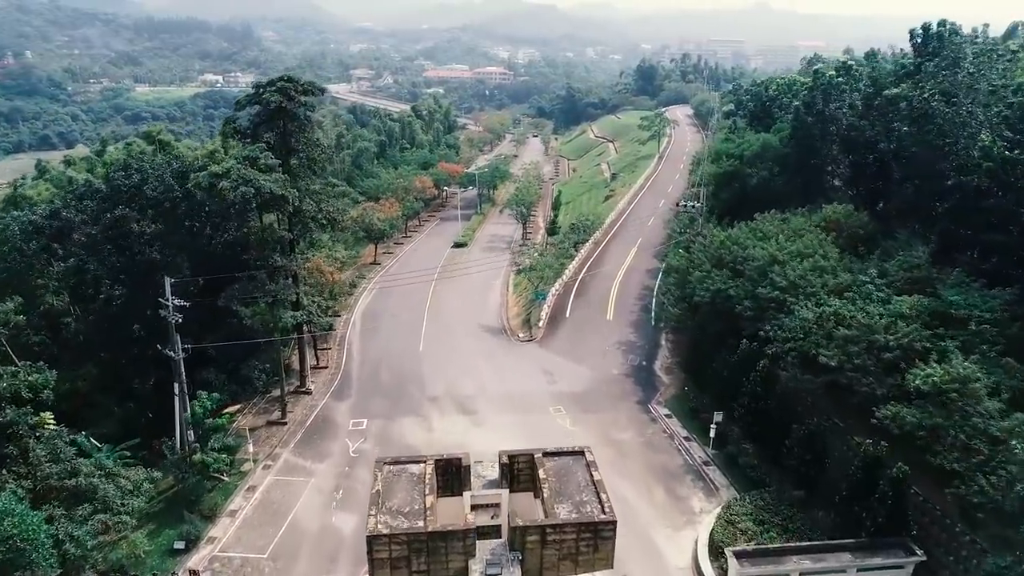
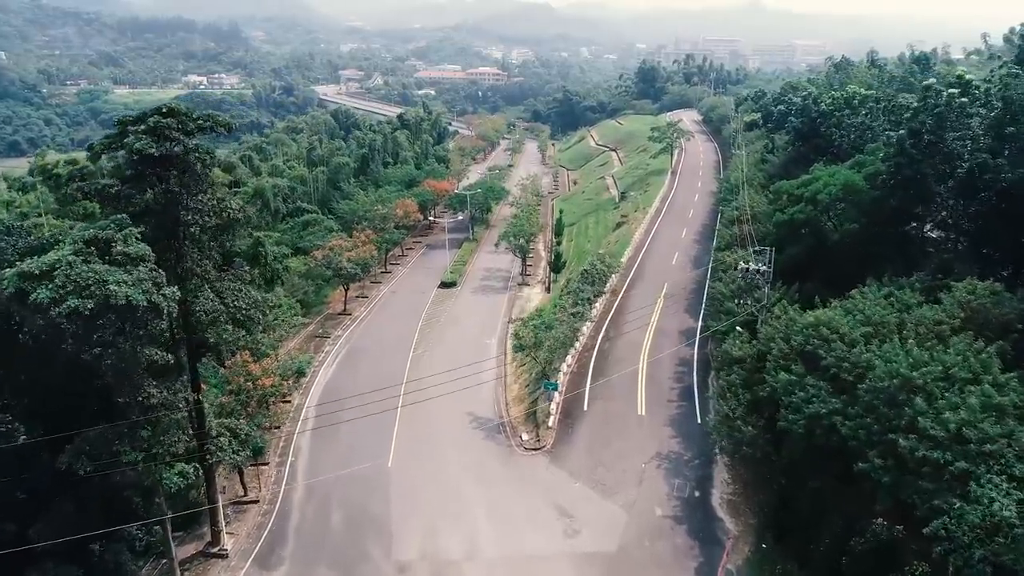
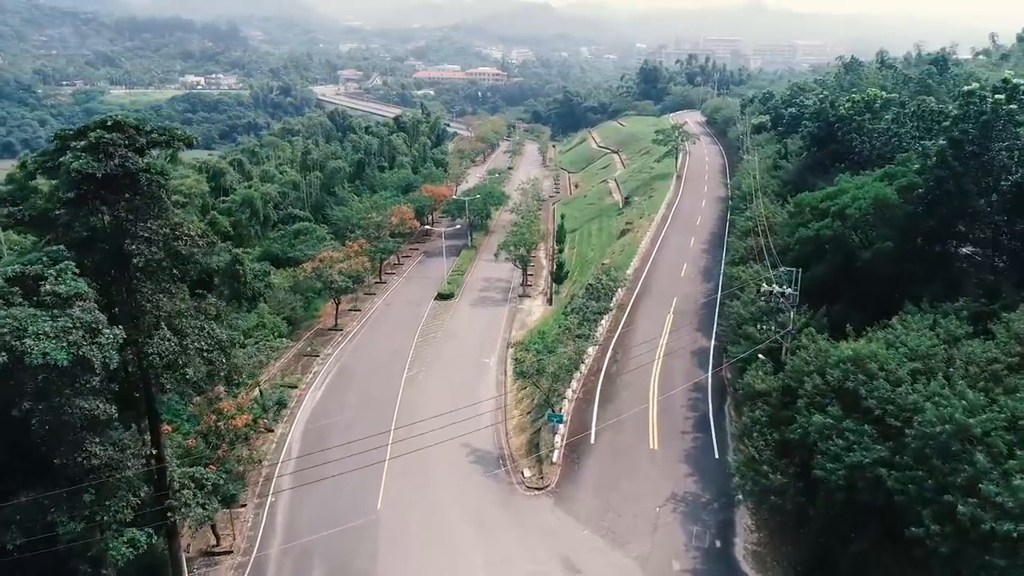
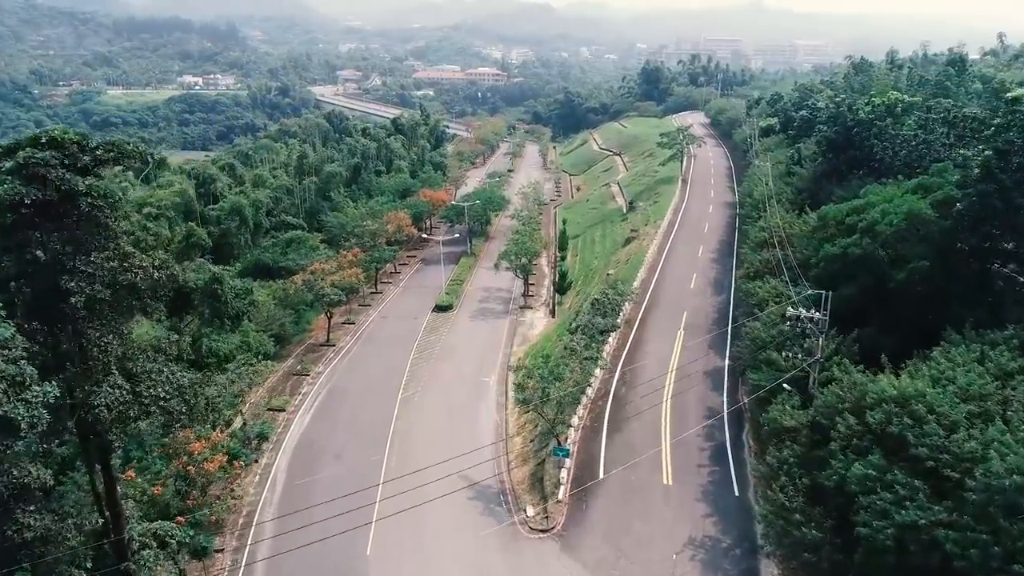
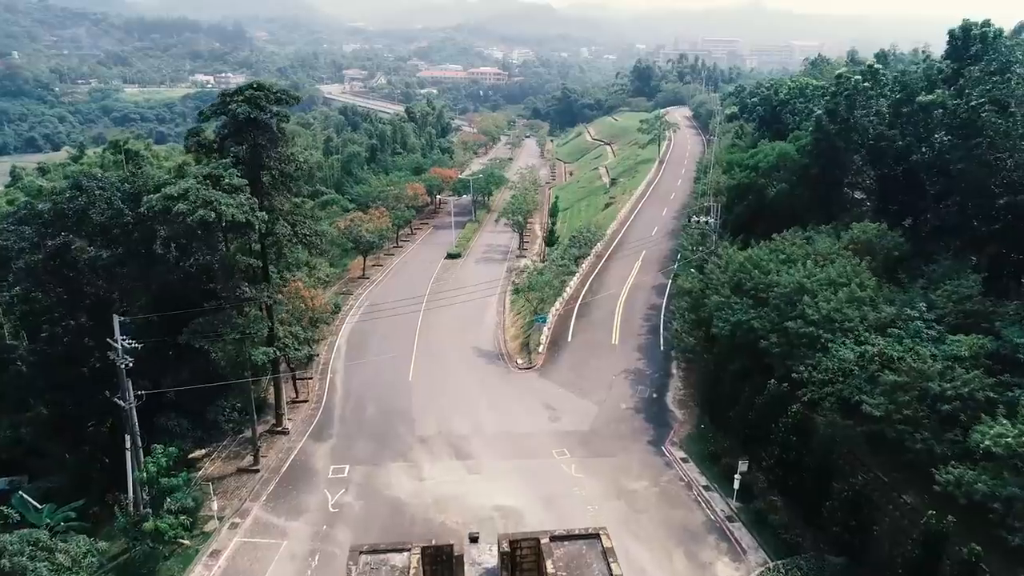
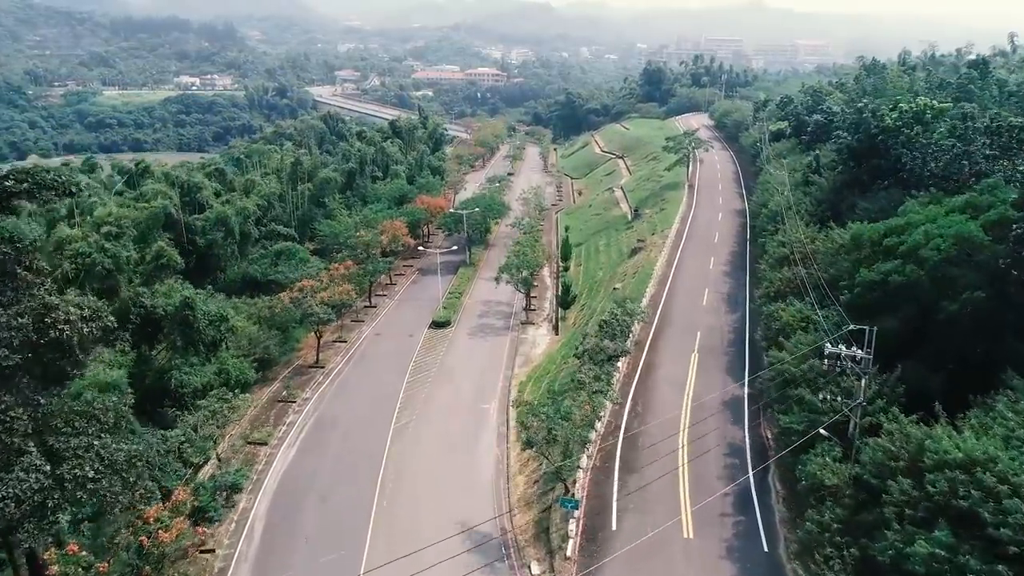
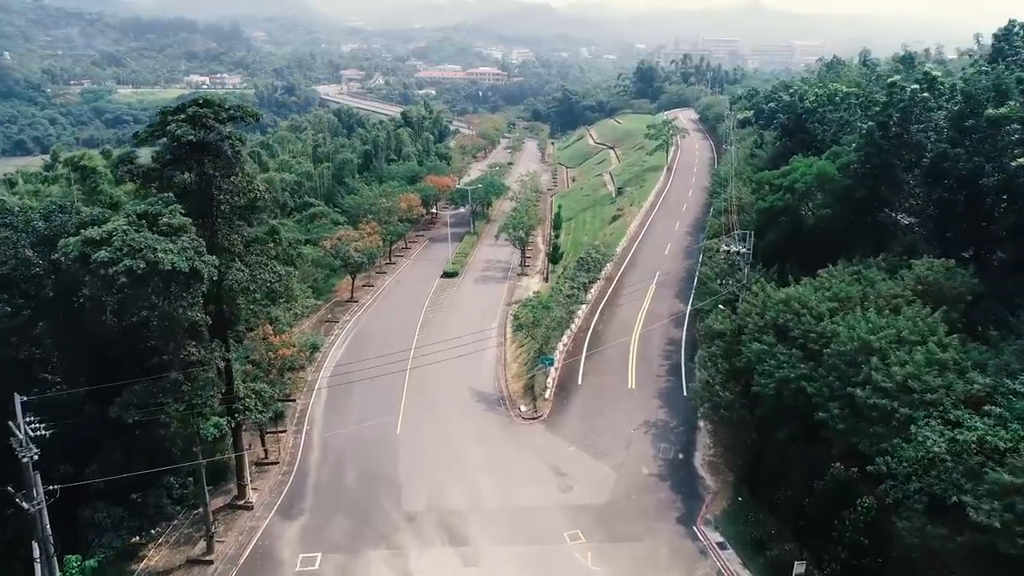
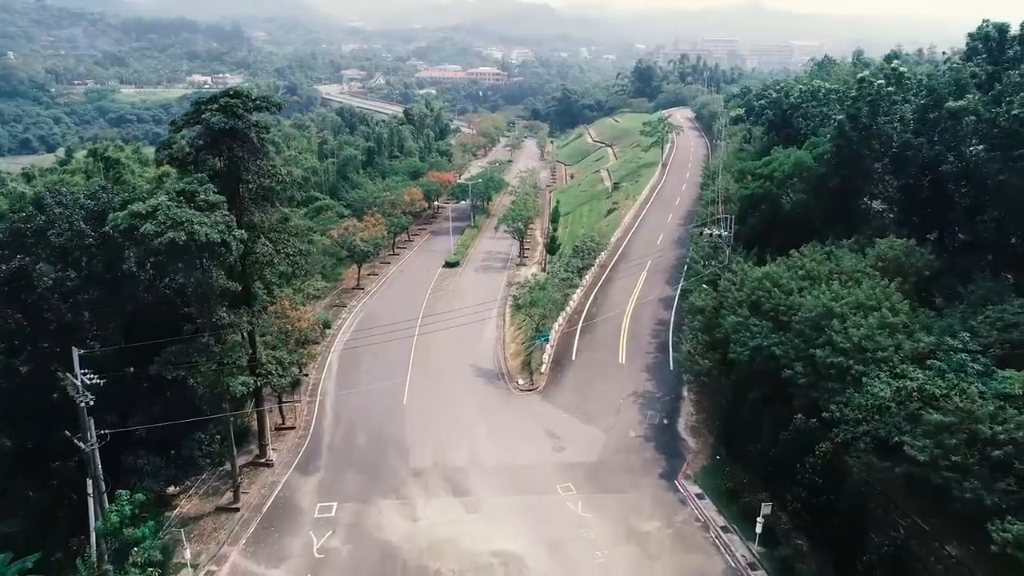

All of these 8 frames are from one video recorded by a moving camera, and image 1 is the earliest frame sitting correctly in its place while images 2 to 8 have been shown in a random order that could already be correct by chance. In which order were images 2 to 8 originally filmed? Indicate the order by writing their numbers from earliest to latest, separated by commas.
5, 8, 7, 2, 3, 4, 6
